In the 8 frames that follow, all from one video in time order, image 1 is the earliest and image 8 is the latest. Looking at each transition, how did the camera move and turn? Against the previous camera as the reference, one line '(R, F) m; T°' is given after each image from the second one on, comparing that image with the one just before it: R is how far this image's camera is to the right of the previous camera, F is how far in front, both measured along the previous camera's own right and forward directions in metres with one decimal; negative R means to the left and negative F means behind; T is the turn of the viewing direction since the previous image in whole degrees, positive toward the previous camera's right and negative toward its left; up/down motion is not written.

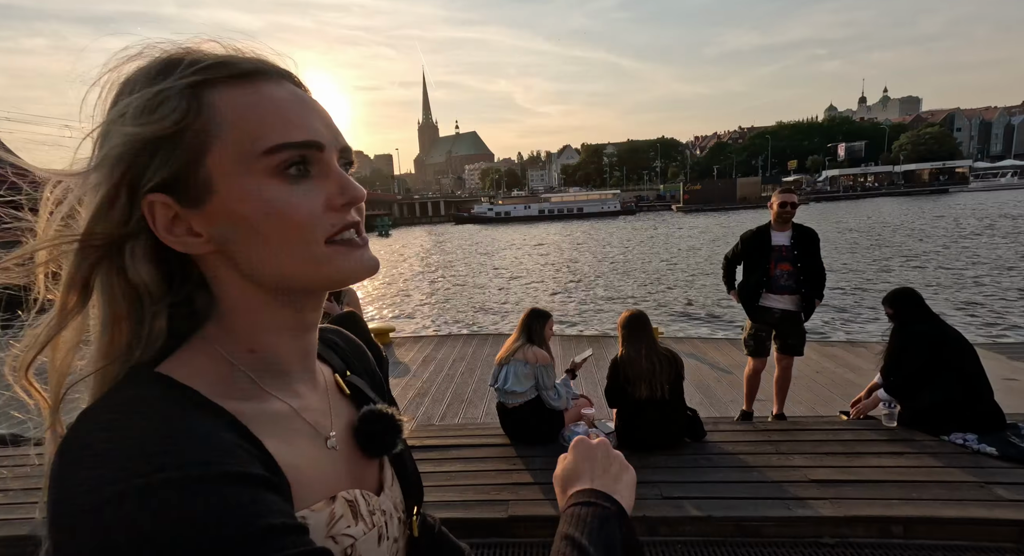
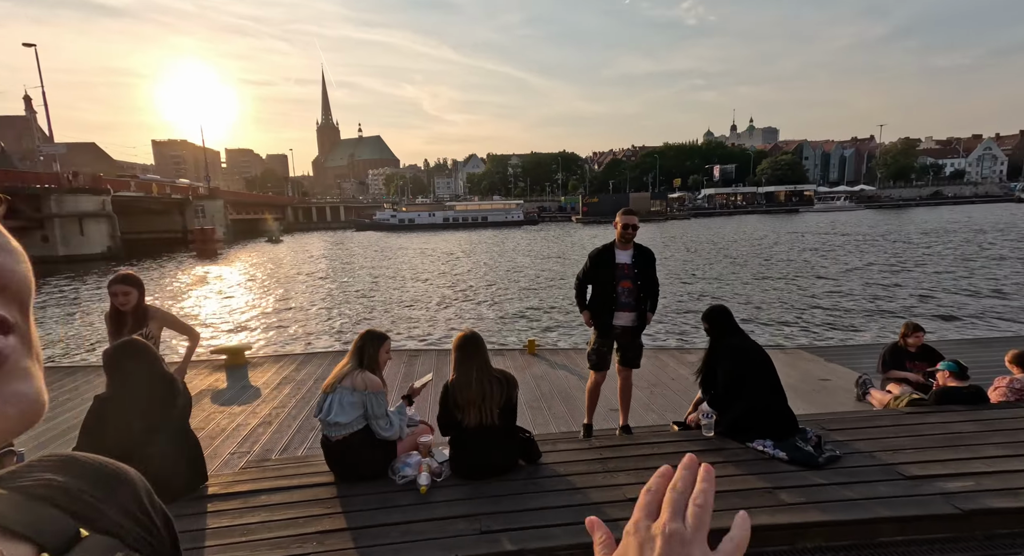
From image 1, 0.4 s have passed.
(+0.2, -0.1) m; +11°
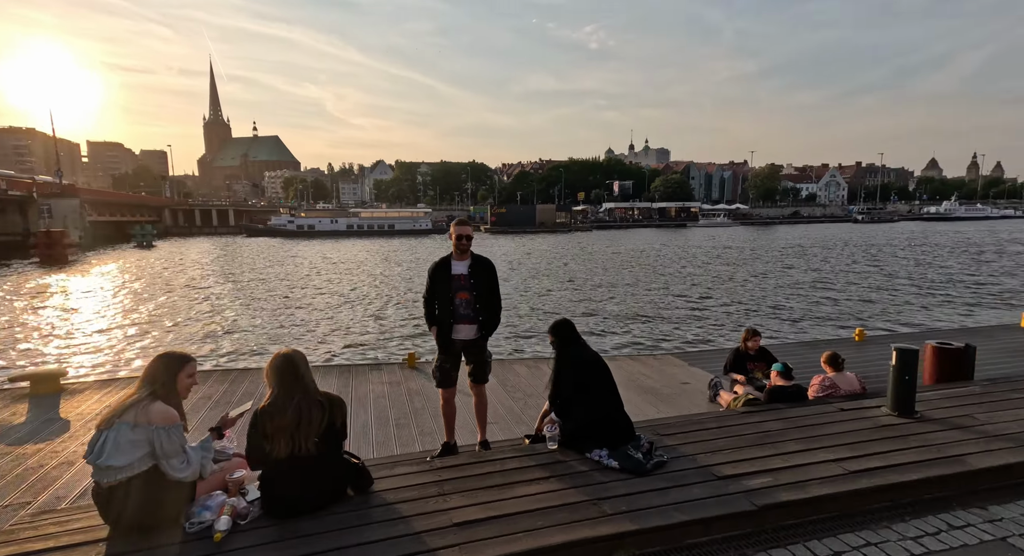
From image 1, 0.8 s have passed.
(+0.3, -0.1) m; +10°
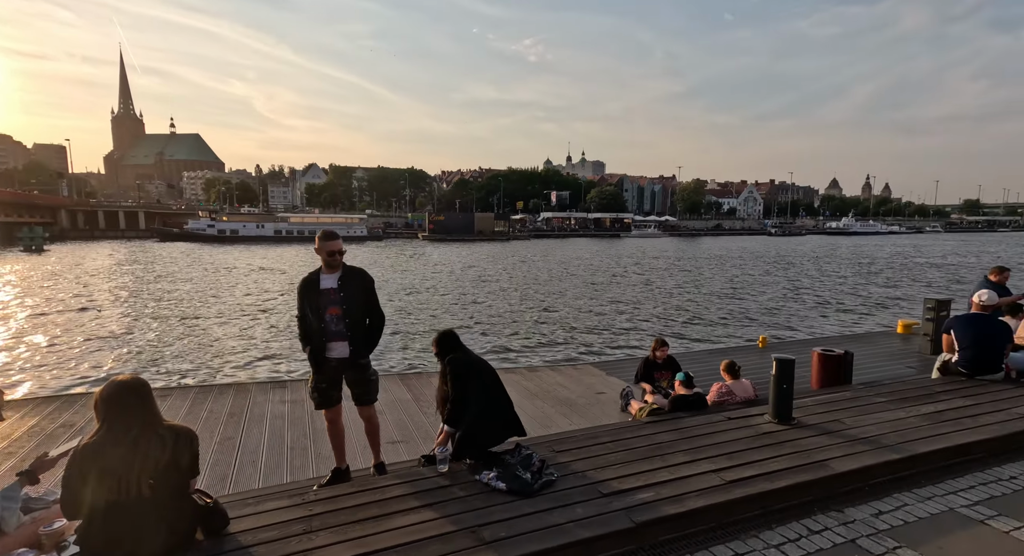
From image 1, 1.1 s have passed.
(+0.2, 0.0) m; +7°
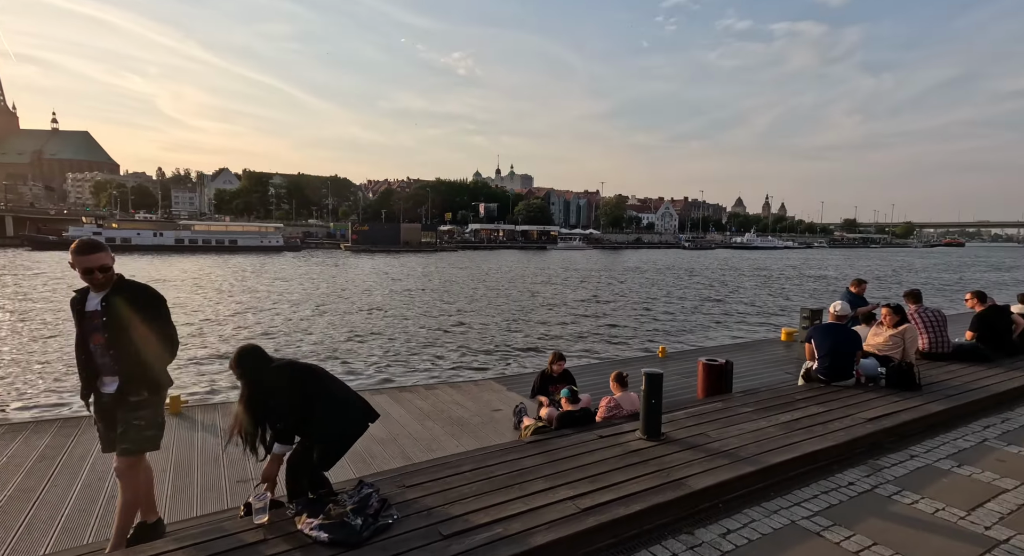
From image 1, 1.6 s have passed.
(+0.4, +0.1) m; +8°
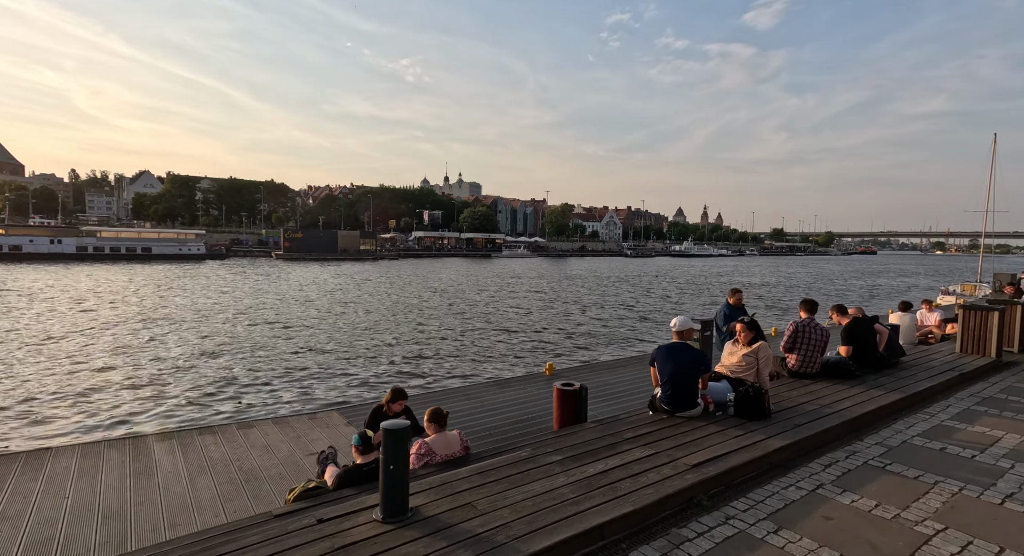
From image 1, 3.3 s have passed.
(+1.5, +1.0) m; +6°
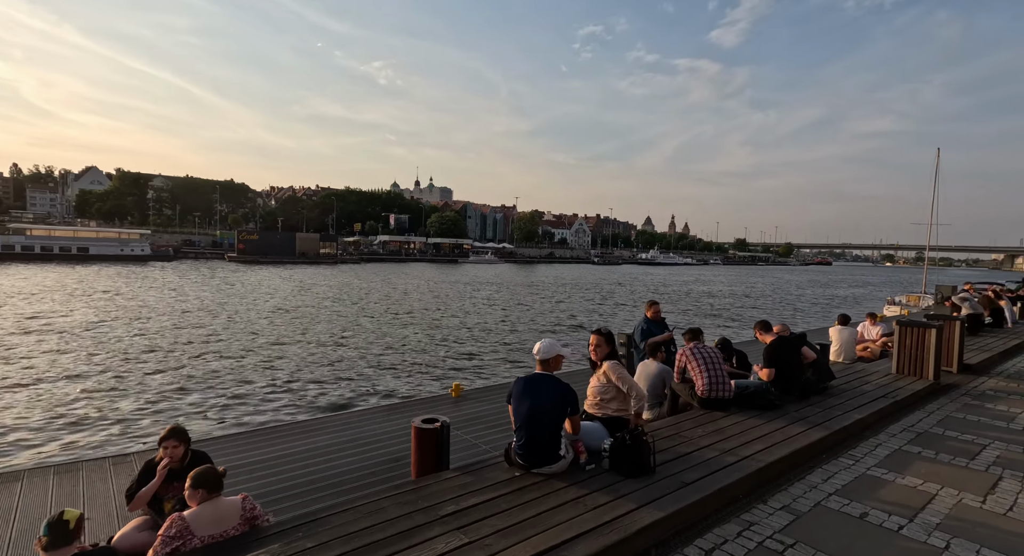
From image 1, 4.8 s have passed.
(+1.2, +1.3) m; +4°
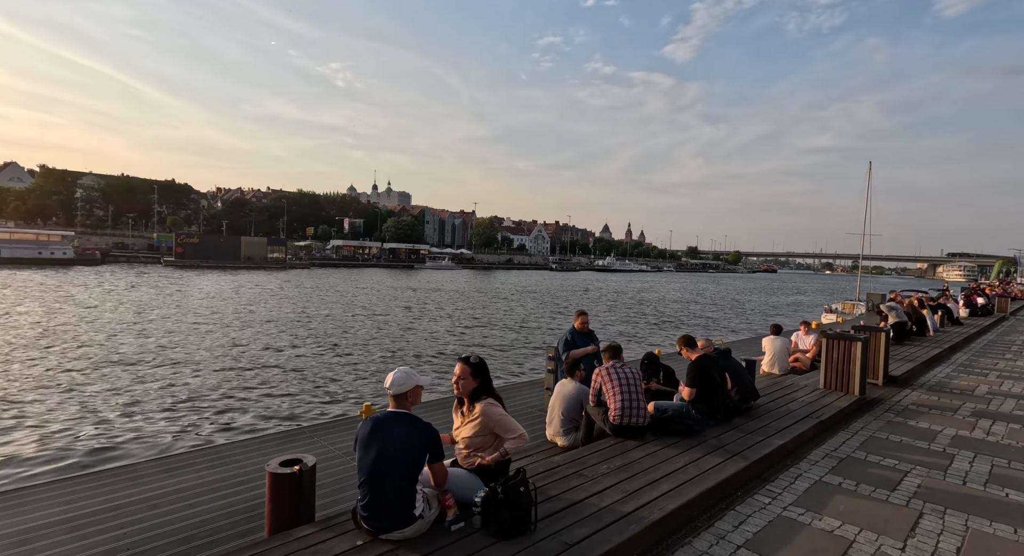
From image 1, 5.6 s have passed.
(+0.7, +0.7) m; +5°
